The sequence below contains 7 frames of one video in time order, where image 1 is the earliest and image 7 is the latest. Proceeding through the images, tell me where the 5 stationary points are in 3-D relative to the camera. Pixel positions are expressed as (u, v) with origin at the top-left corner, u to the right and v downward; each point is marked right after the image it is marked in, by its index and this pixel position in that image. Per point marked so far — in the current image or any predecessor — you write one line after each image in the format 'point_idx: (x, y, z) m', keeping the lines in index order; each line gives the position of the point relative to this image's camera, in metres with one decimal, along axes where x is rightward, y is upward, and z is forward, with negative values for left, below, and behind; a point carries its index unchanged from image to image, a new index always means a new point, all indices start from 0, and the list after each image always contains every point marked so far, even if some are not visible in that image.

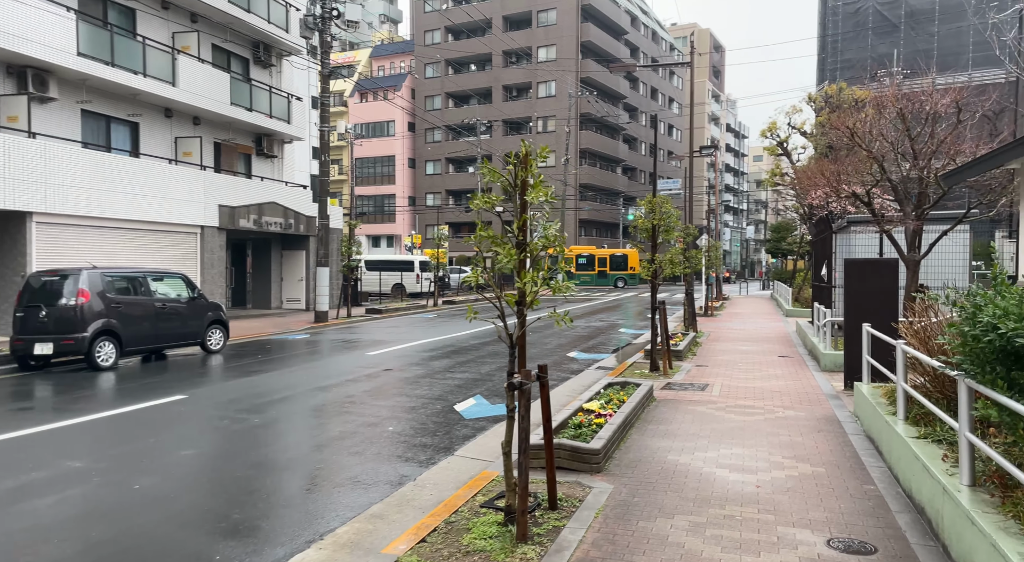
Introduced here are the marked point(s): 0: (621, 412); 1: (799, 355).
0: (+1.1, -1.3, +7.1) m
1: (+5.5, -1.5, +13.4) m
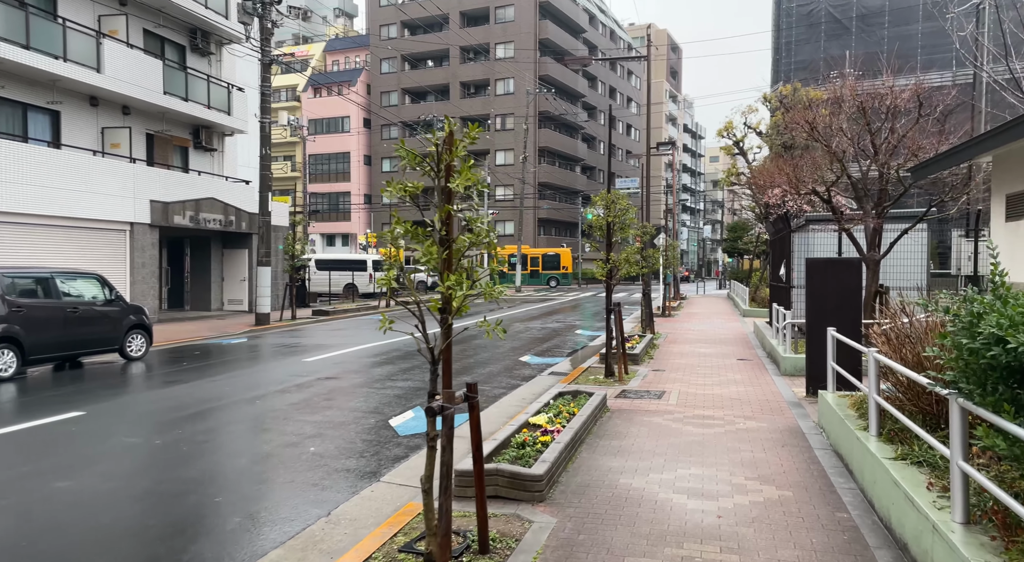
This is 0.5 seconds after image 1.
0: (+0.5, -1.4, +6.4) m
1: (+4.6, -1.5, +12.9) m
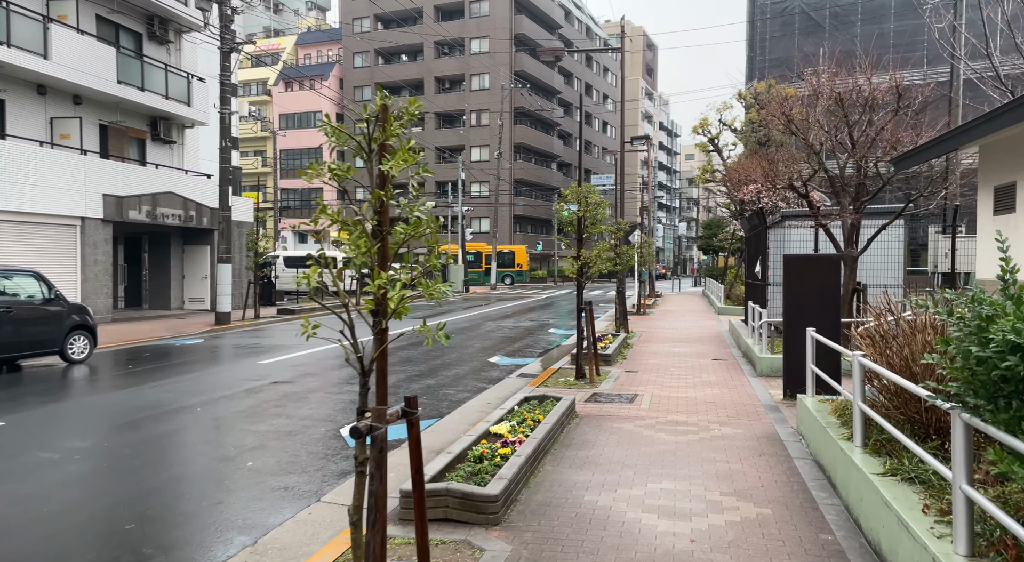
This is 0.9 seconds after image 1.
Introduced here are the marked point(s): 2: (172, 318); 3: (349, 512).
0: (+0.2, -1.3, +5.9) m
1: (+4.0, -1.4, +12.6) m
2: (-9.5, -1.1, +19.4) m
3: (-0.8, -1.1, +3.3) m
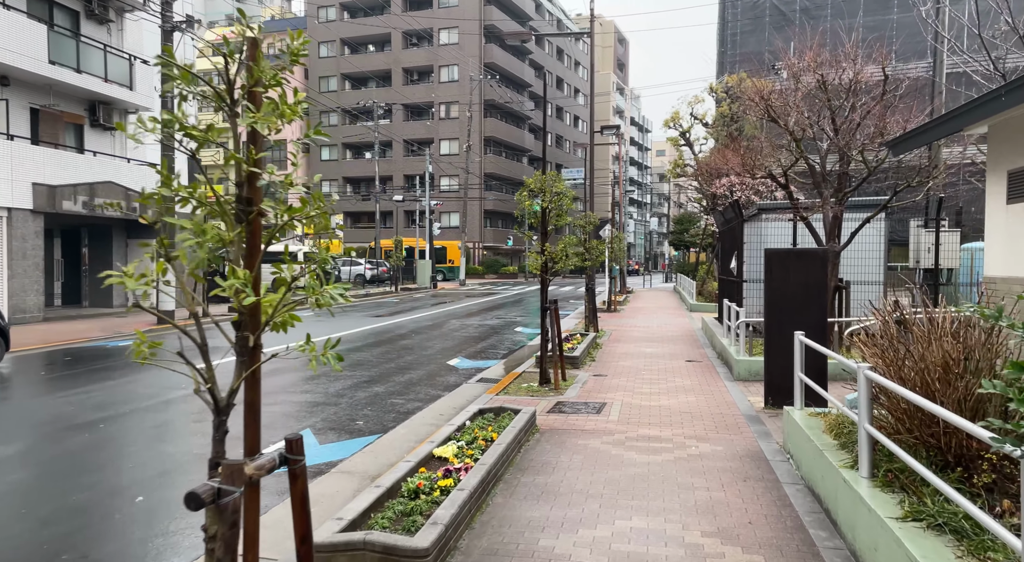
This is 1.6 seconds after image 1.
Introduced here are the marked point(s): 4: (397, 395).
0: (-0.2, -1.3, +5.0) m
1: (+3.3, -1.3, +11.8) m
2: (-10.4, -1.0, +18.1) m
3: (-1.1, -1.1, +2.3) m
4: (-1.5, -1.5, +8.9) m
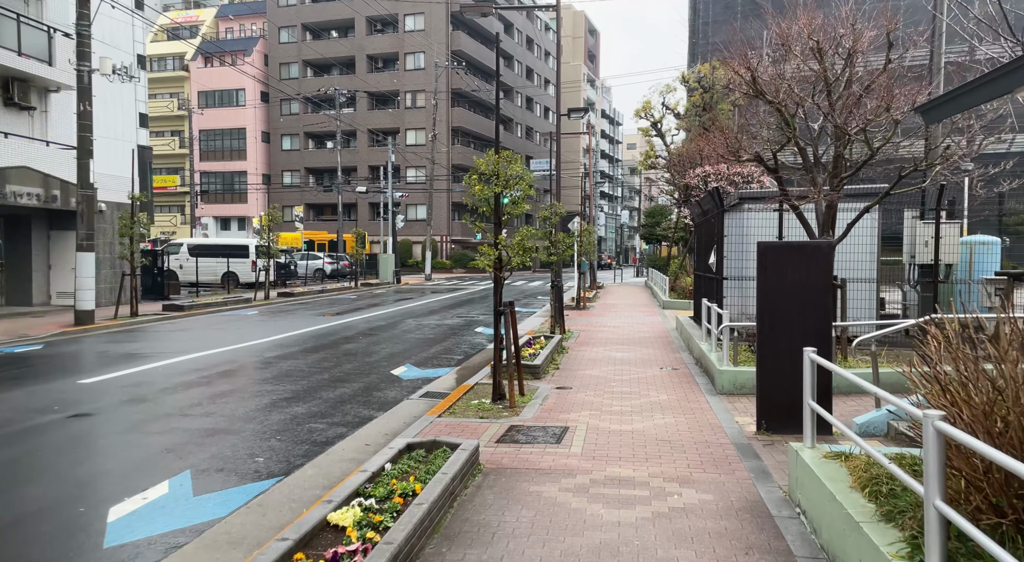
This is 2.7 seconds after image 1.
0: (-0.7, -1.4, +3.6) m
1: (+2.6, -1.3, +10.5) m
2: (-11.4, -0.9, +16.2) m
3: (-1.4, -1.1, +0.9) m
4: (-2.1, -1.5, +7.5) m
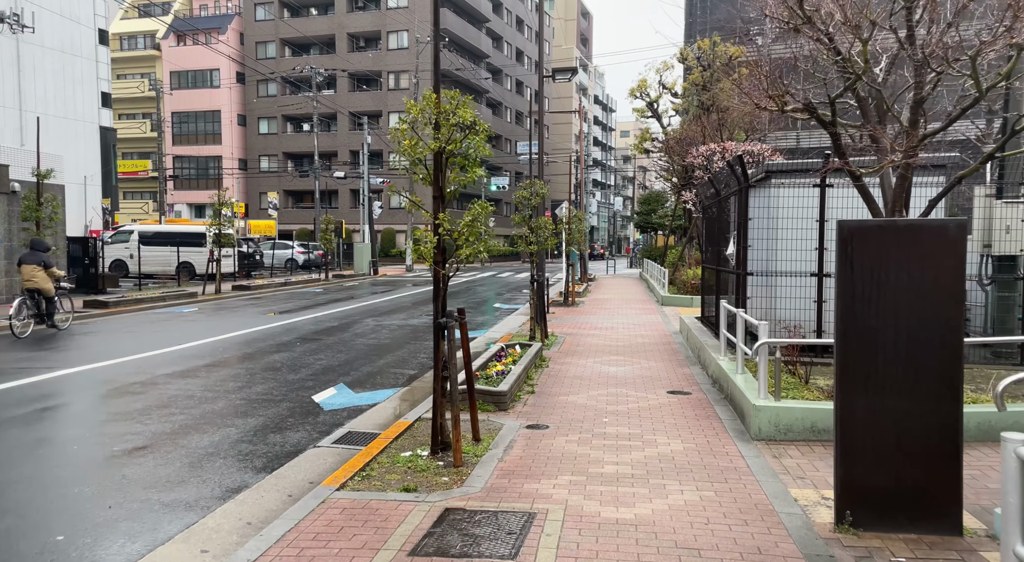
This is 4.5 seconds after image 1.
0: (-1.0, -1.4, +1.1) m
1: (+2.2, -1.3, +8.0) m
2: (-11.9, -0.7, +13.6) m
3: (-1.7, -1.2, -1.7) m
4: (-2.5, -1.5, +4.9) m
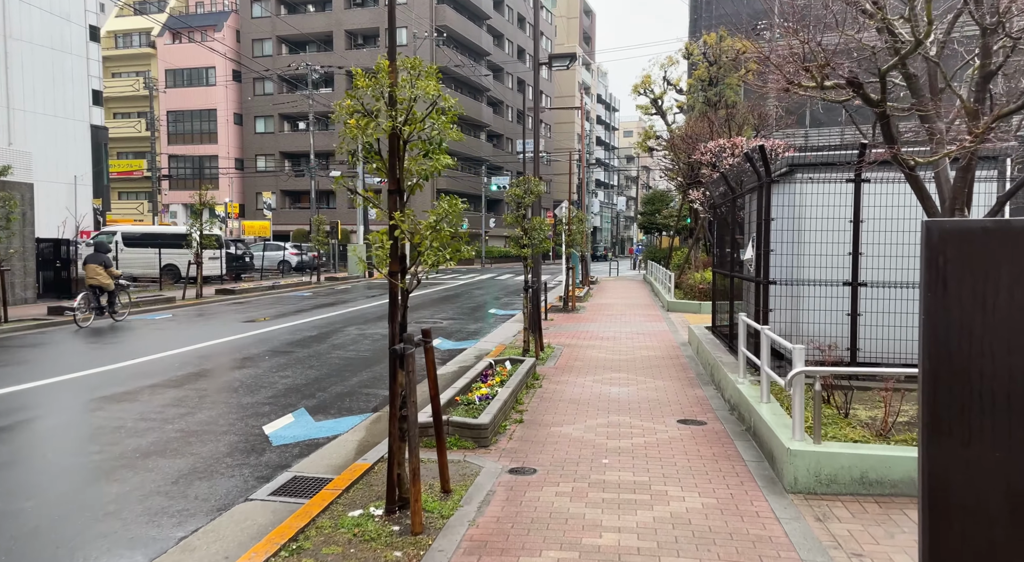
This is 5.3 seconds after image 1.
0: (-1.2, -1.5, -0.1) m
1: (+2.0, -1.4, +6.9) m
2: (-12.0, -0.8, +12.5) m
3: (-1.9, -1.3, -2.8) m
4: (-2.7, -1.6, +3.8) m
